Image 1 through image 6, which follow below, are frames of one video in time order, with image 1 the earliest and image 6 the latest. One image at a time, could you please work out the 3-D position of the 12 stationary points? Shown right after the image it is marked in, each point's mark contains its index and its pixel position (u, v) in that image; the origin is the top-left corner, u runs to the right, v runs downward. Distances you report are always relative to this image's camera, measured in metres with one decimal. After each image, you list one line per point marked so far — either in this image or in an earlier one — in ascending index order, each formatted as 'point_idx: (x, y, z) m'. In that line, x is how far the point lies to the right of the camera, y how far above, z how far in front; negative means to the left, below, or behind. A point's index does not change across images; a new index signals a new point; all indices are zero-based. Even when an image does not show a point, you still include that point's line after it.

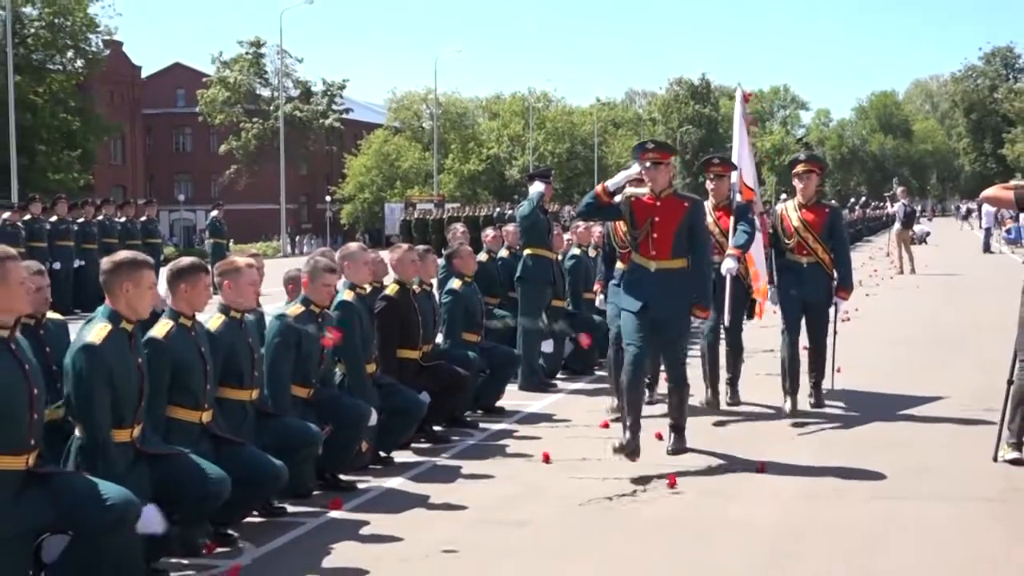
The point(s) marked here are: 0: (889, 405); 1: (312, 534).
0: (+3.4, -1.0, +9.8) m
1: (-1.2, -1.5, +6.3) m
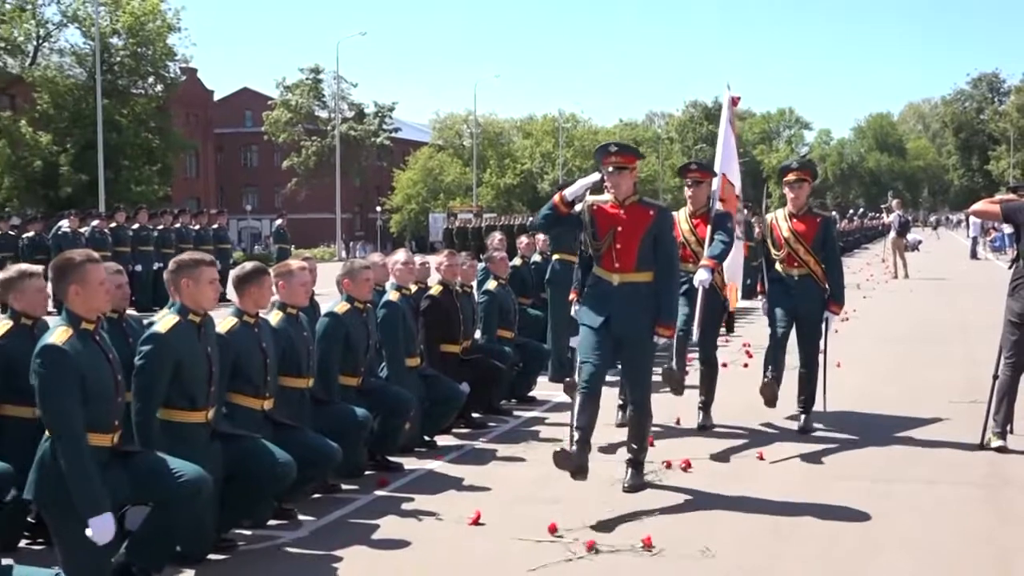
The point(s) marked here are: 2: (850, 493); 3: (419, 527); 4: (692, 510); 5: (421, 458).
0: (+3.6, -1.0, +10.4) m
1: (-1.0, -1.5, +7.0) m
2: (+2.3, -1.4, +7.1) m
3: (-0.6, -1.5, +6.6) m
4: (+1.2, -1.5, +6.9) m
5: (-0.7, -1.3, +8.0) m
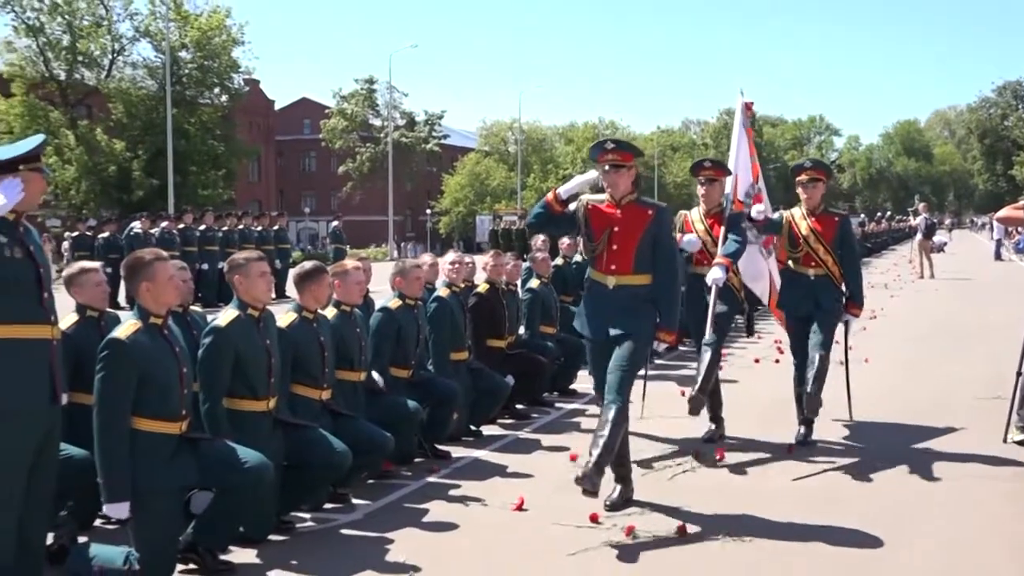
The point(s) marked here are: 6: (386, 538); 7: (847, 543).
0: (+4.0, -1.0, +10.6) m
1: (-0.7, -1.5, +7.3) m
2: (+2.6, -1.4, +7.4) m
3: (-0.3, -1.5, +7.0) m
4: (+1.5, -1.5, +7.2) m
5: (-0.4, -1.3, +8.4) m
6: (-0.8, -1.6, +6.6) m
7: (+2.0, -1.6, +6.3) m
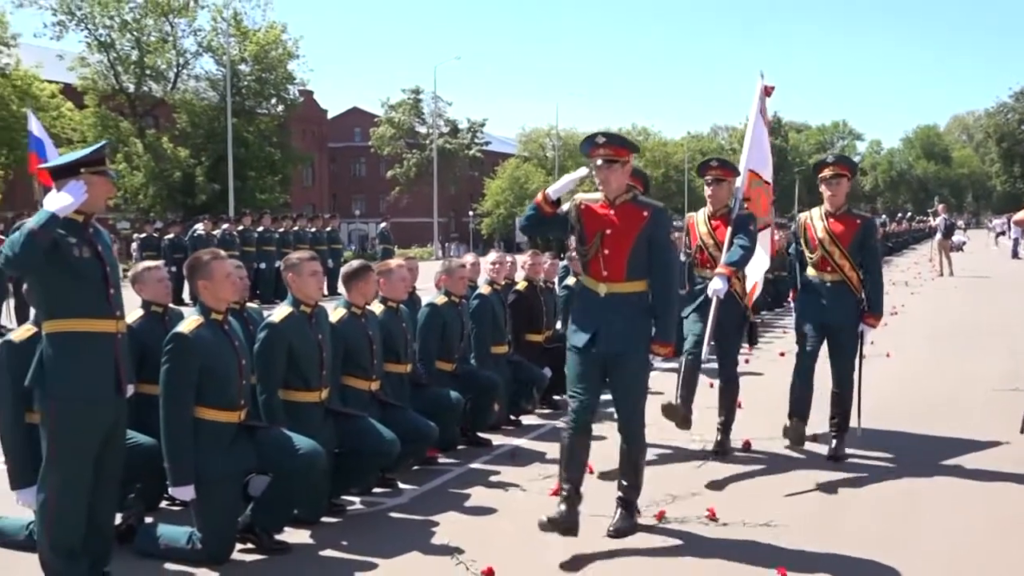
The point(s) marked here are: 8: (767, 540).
0: (+4.4, -1.0, +10.9) m
1: (-0.4, -1.4, +7.8) m
2: (+2.9, -1.4, +7.7) m
3: (-0.1, -1.5, +7.4) m
4: (+1.7, -1.5, +7.5) m
5: (-0.1, -1.3, +8.8) m
6: (-0.5, -1.6, +7.0) m
7: (+2.3, -1.5, +6.6) m
8: (+1.6, -1.6, +6.5) m
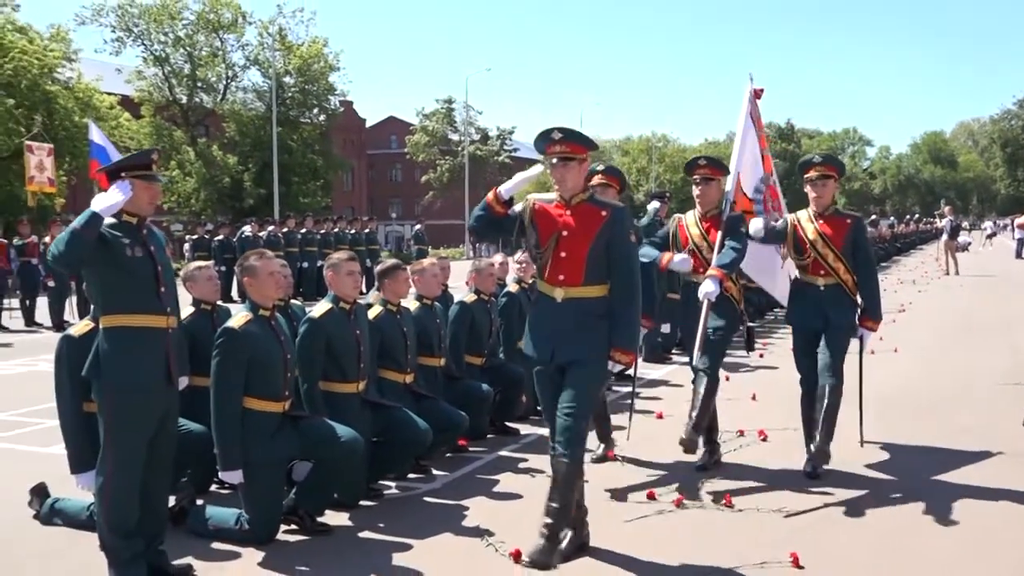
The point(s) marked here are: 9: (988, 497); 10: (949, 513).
0: (+4.7, -1.0, +11.2) m
1: (-0.2, -1.4, +8.2) m
2: (+3.1, -1.4, +8.1) m
3: (+0.1, -1.5, +7.8) m
4: (+1.9, -1.4, +7.9) m
5: (+0.2, -1.3, +9.3) m
6: (-0.4, -1.6, +7.5) m
7: (+2.4, -1.5, +7.0) m
8: (+1.8, -1.6, +6.9) m
9: (+3.4, -1.5, +7.4) m
10: (+3.0, -1.5, +7.1) m
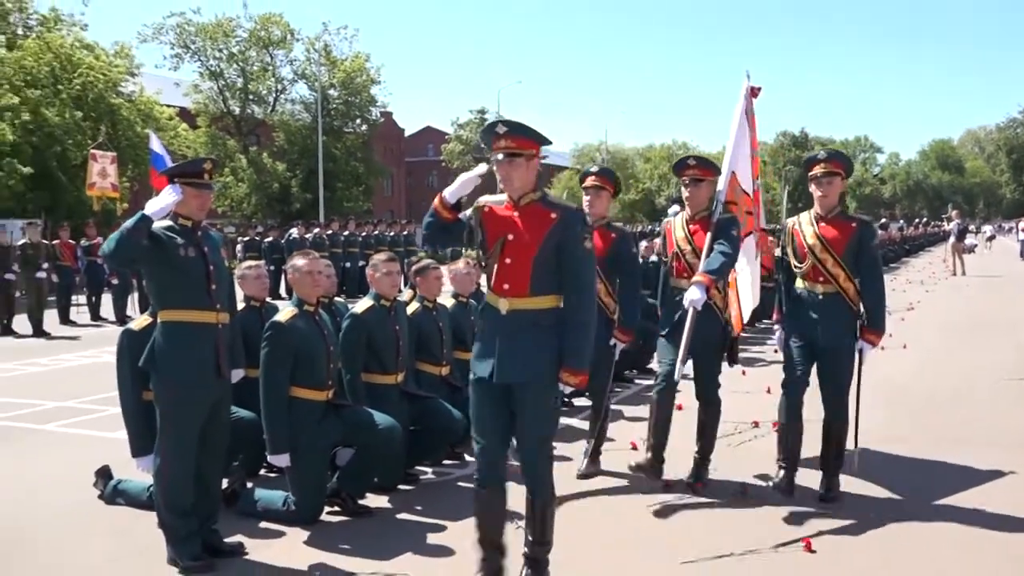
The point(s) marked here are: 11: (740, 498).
0: (+5.1, -1.0, +11.6) m
1: (0.0, -1.4, +8.8) m
2: (+3.3, -1.4, +8.5) m
3: (+0.4, -1.5, +8.3) m
4: (+2.2, -1.4, +8.4) m
5: (+0.5, -1.3, +9.8) m
6: (-0.1, -1.6, +8.0) m
7: (+2.6, -1.5, +7.4) m
8: (+2.0, -1.6, +7.3) m
9: (+3.6, -1.5, +7.7) m
10: (+3.2, -1.5, +7.5) m
11: (+1.7, -1.5, +7.6) m
